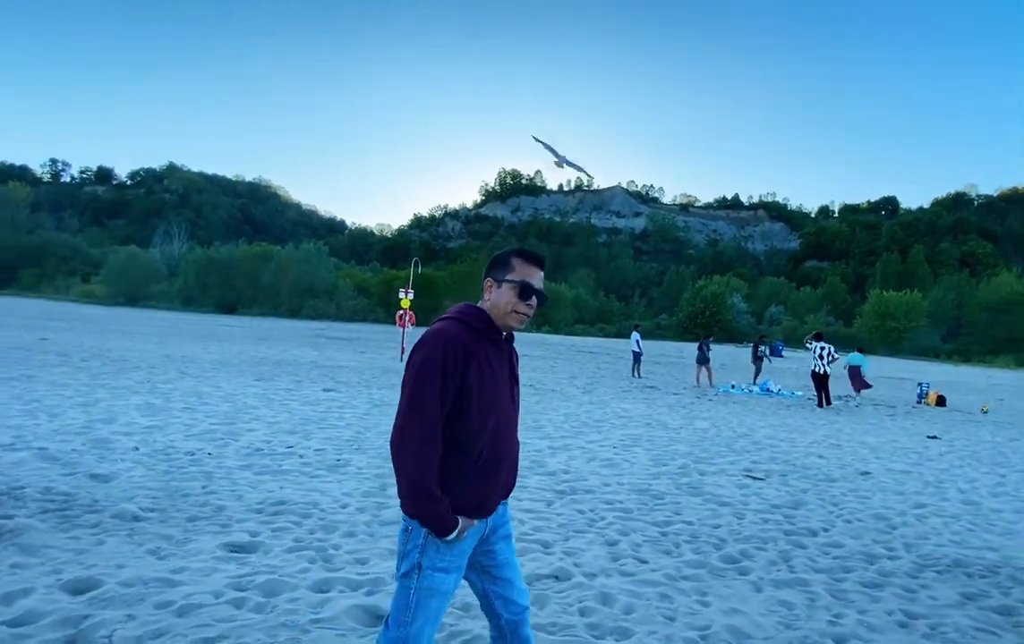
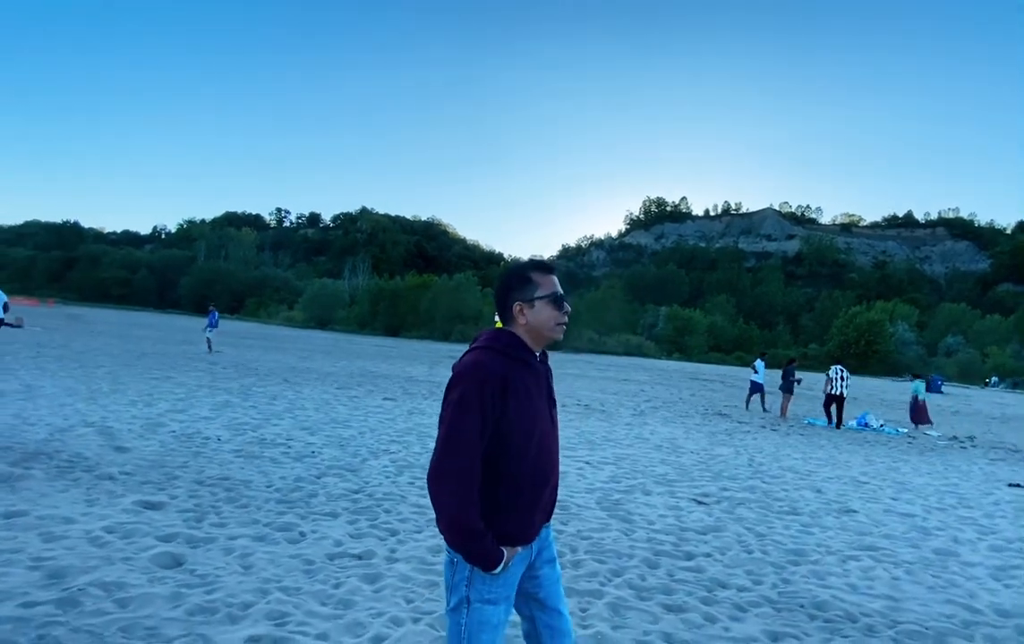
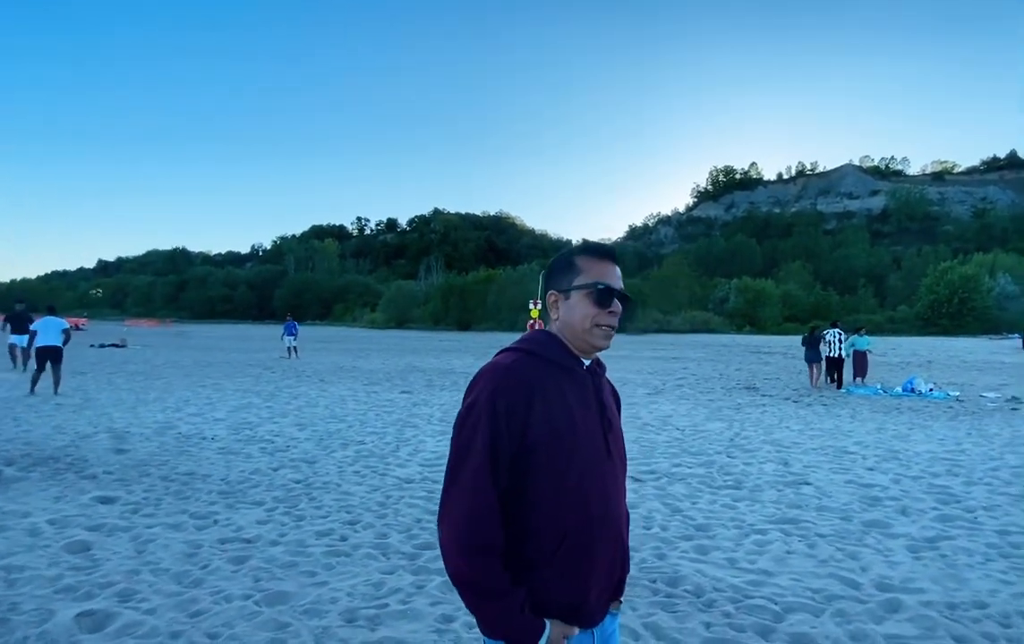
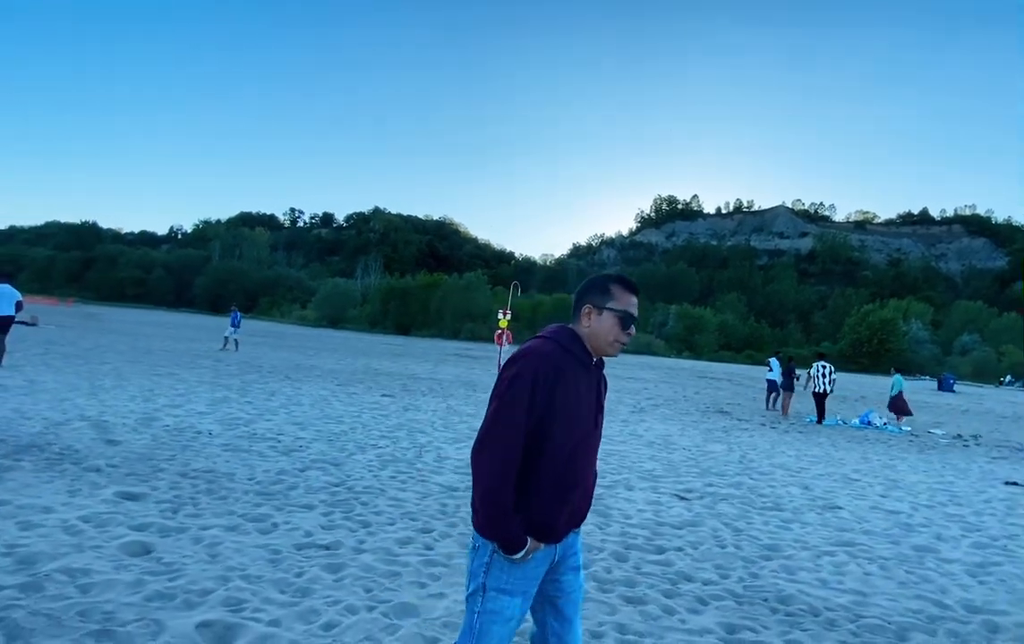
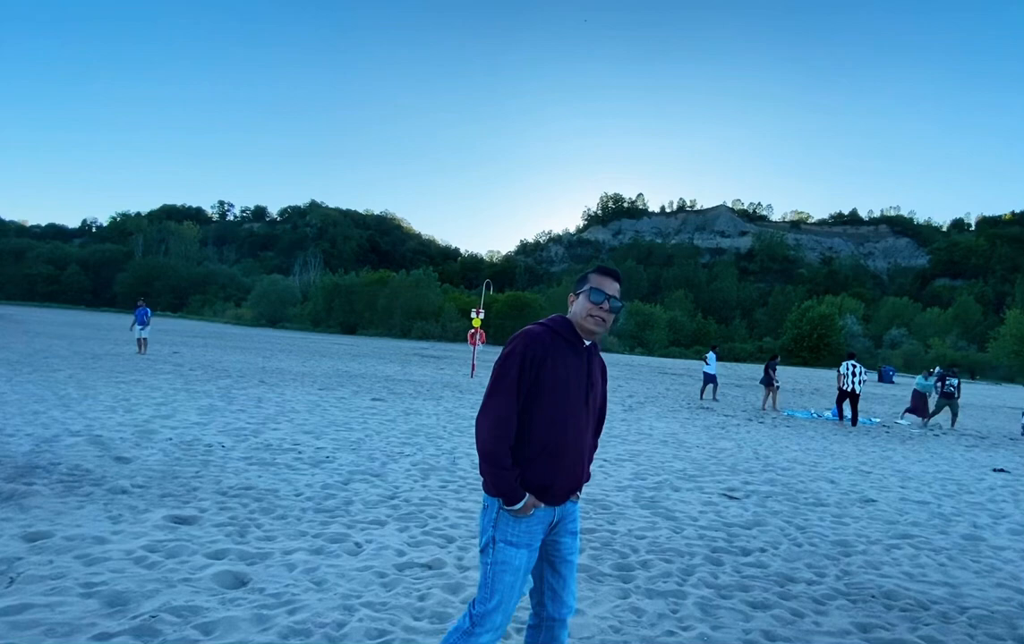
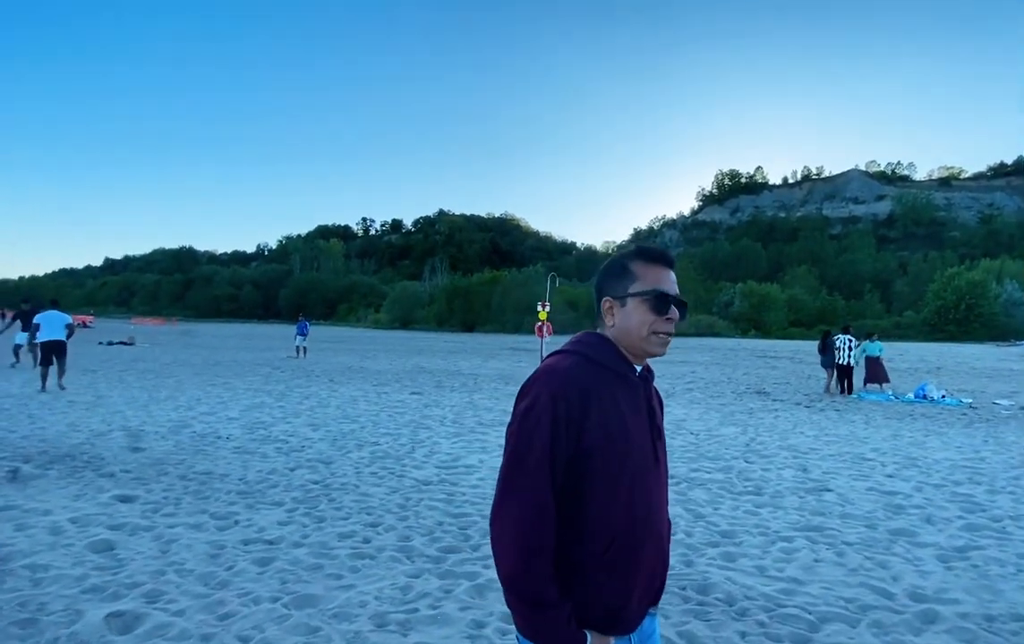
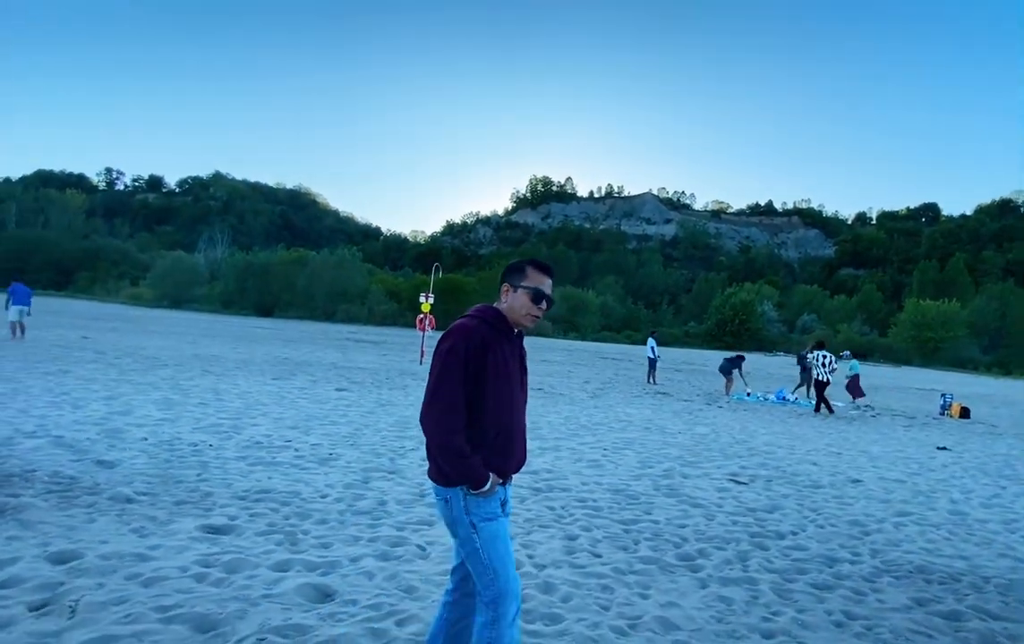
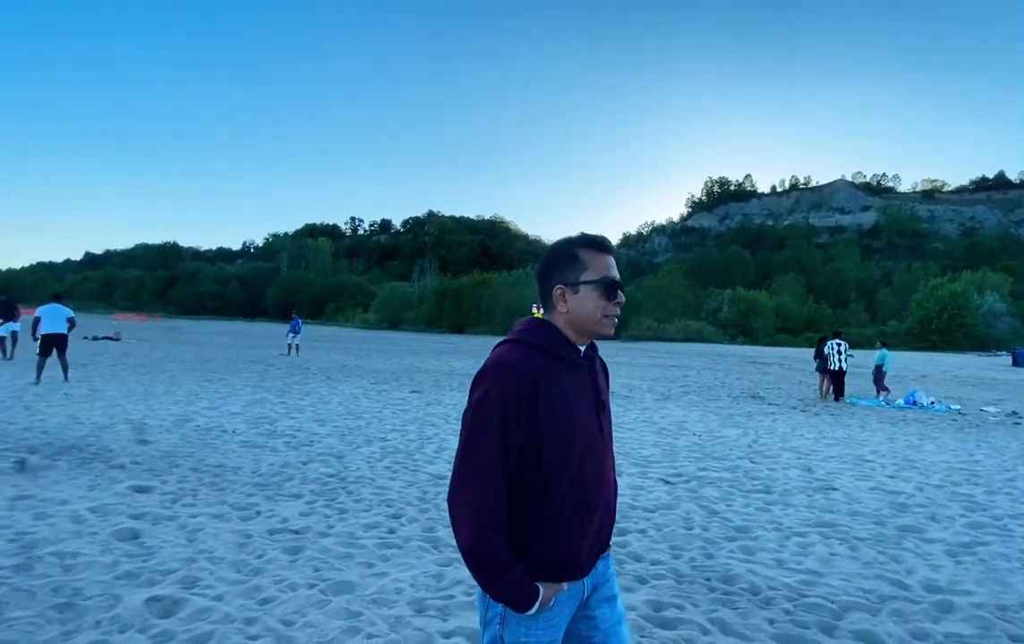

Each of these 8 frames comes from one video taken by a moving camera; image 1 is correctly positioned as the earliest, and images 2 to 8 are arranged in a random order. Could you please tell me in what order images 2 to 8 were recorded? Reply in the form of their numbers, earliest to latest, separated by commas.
7, 5, 2, 4, 8, 6, 3
